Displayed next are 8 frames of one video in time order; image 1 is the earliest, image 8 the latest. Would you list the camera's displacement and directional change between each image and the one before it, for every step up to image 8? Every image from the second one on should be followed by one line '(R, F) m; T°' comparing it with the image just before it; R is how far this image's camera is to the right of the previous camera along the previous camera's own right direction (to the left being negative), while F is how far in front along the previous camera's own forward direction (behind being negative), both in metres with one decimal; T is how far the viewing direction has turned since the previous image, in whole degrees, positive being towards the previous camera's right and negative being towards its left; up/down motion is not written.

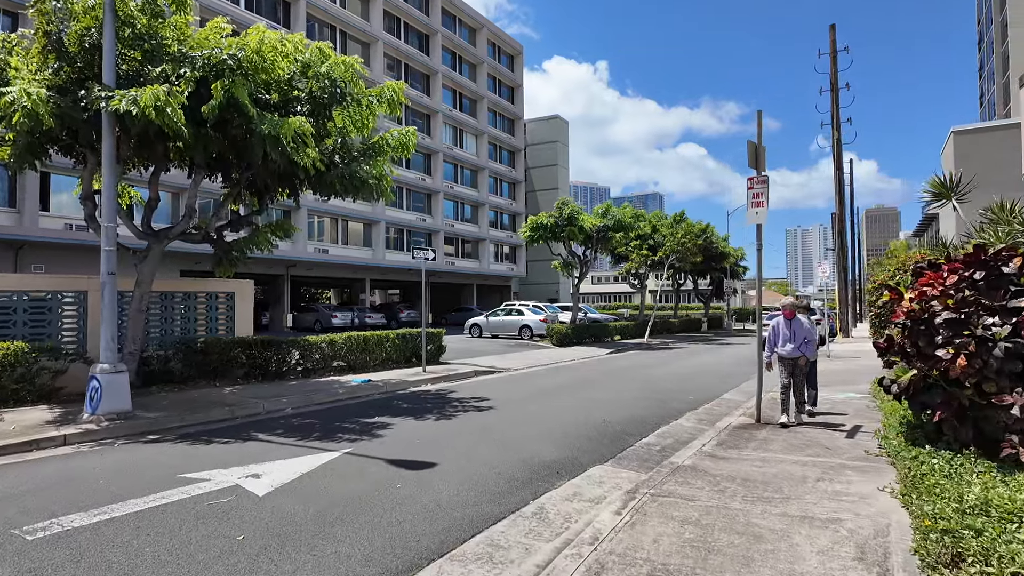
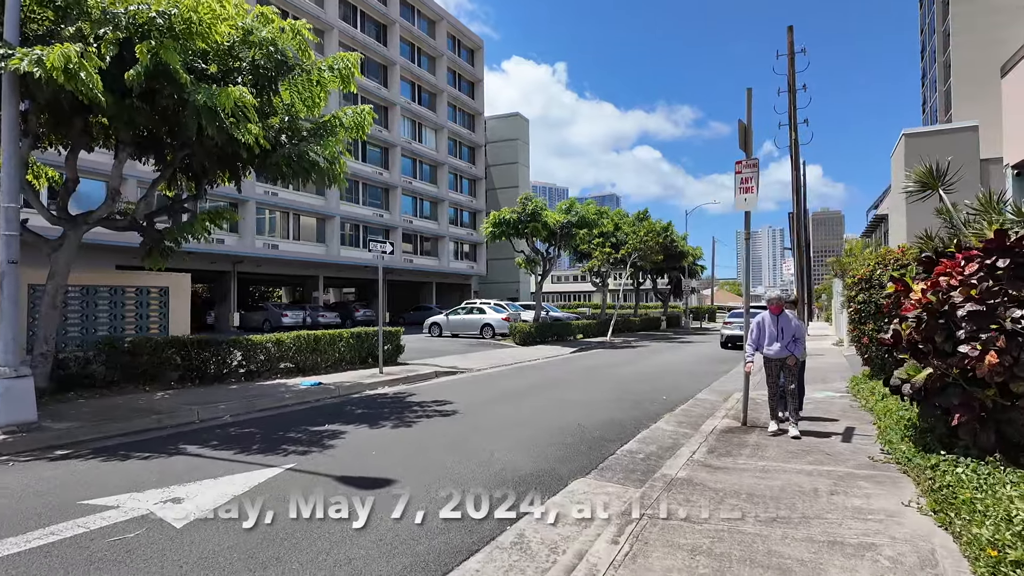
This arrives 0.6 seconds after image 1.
(-0.1, +0.8) m; +4°
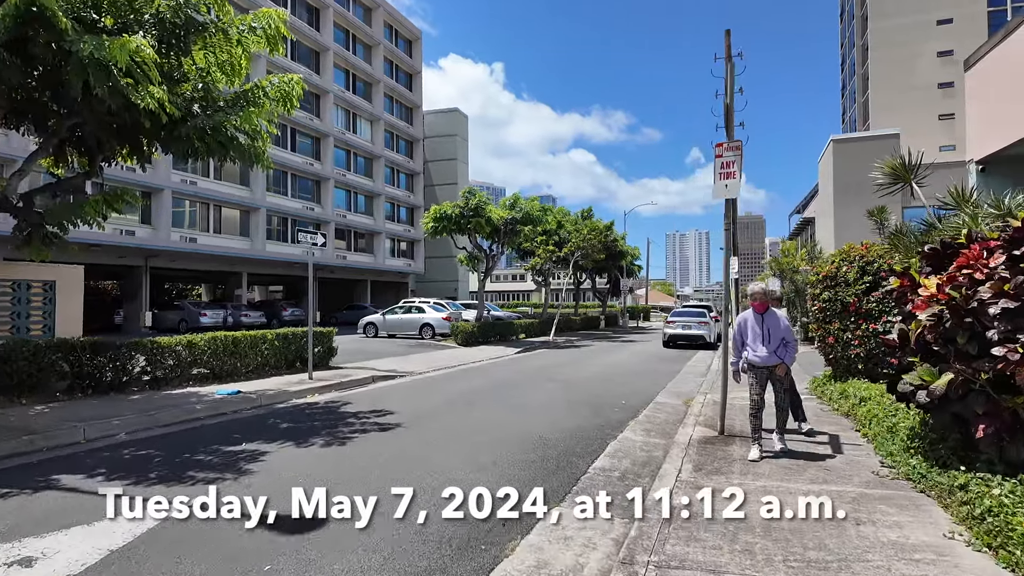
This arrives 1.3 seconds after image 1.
(-0.2, +1.0) m; +6°
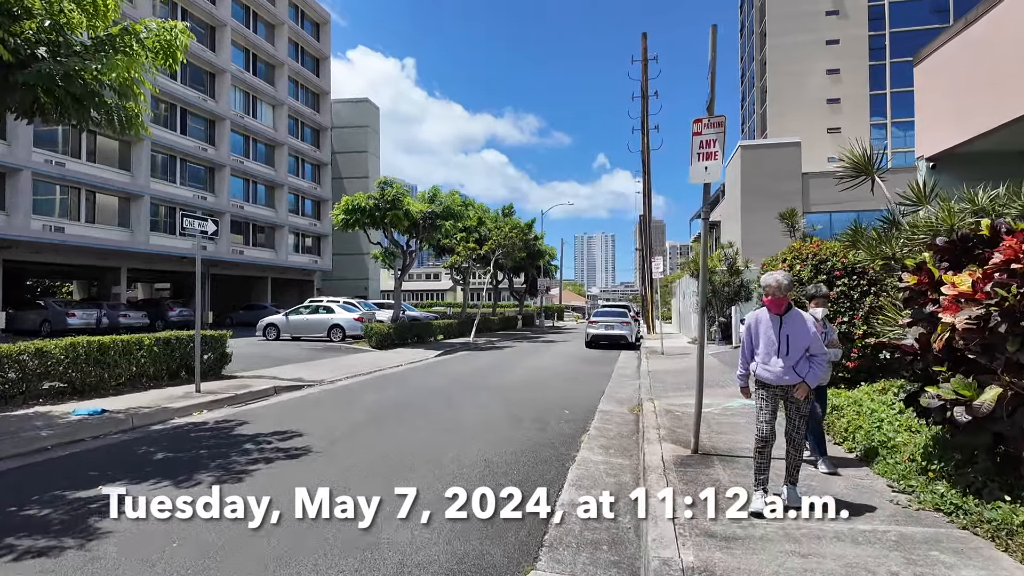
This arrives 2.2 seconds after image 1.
(-0.3, +1.2) m; +9°
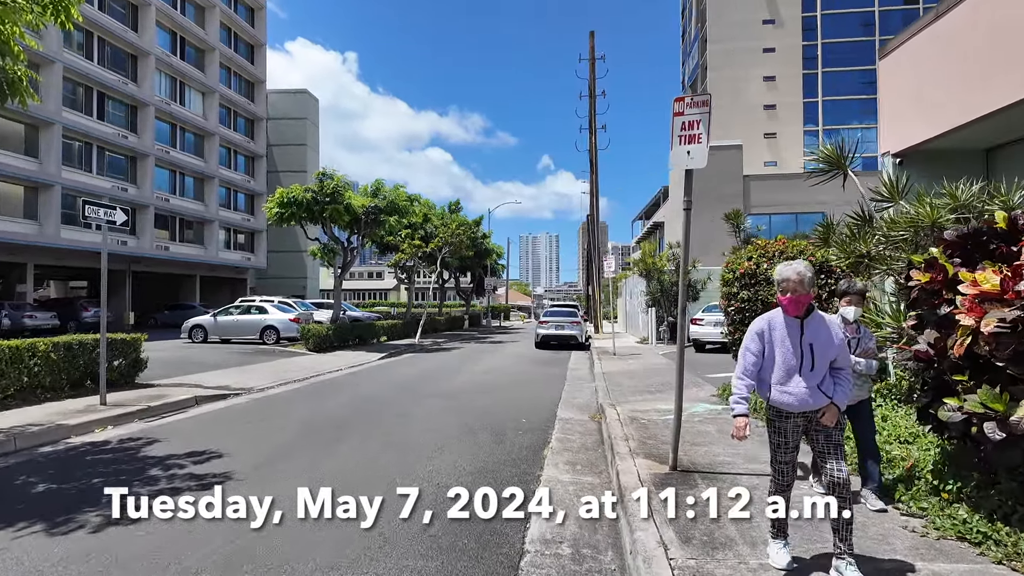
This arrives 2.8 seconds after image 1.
(-0.1, +0.8) m; +5°
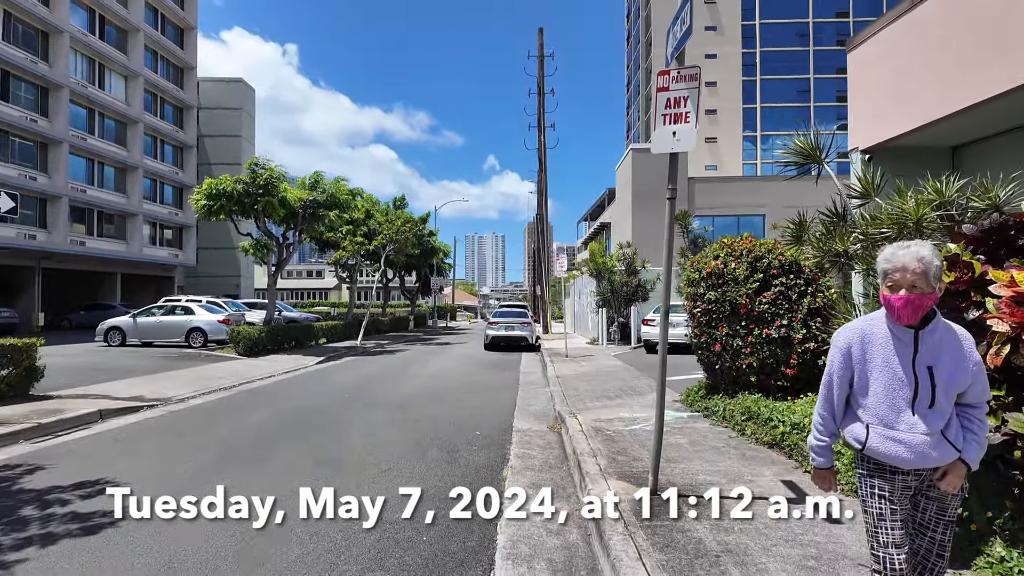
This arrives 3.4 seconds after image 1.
(-0.1, +0.7) m; +5°
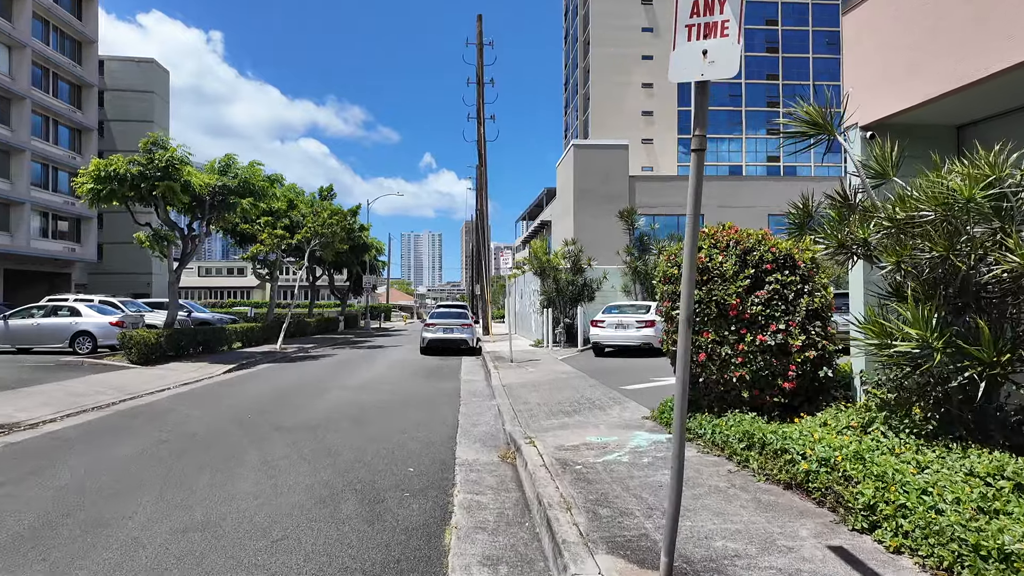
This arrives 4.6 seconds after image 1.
(-0.1, +1.5) m; +6°
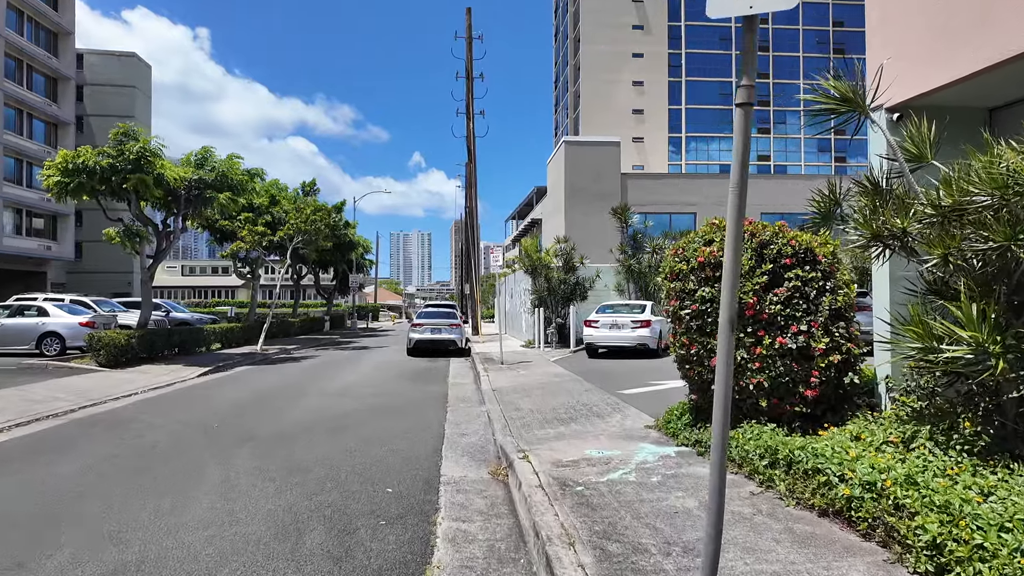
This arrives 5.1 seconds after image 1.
(0.0, +0.7) m; +1°
